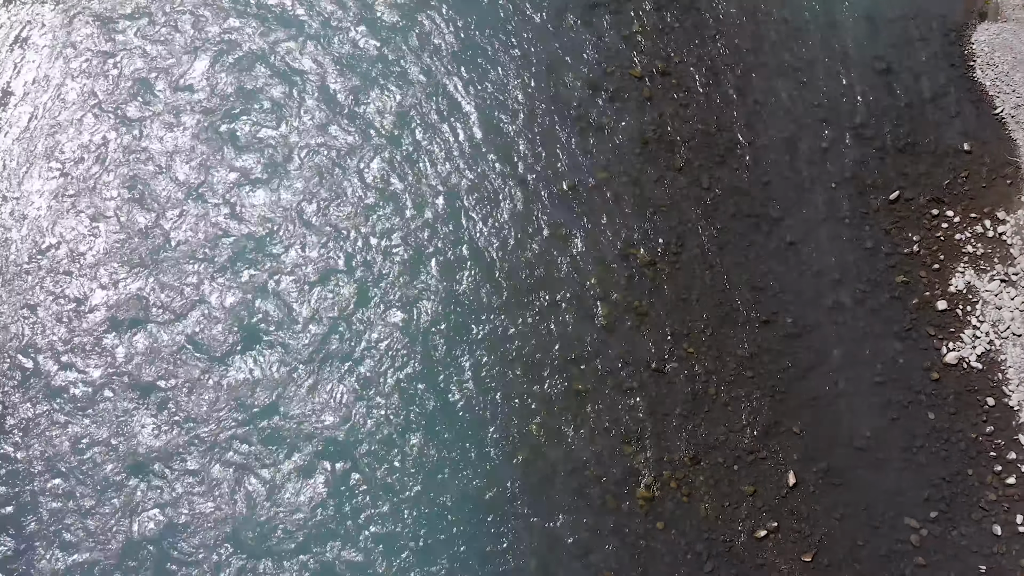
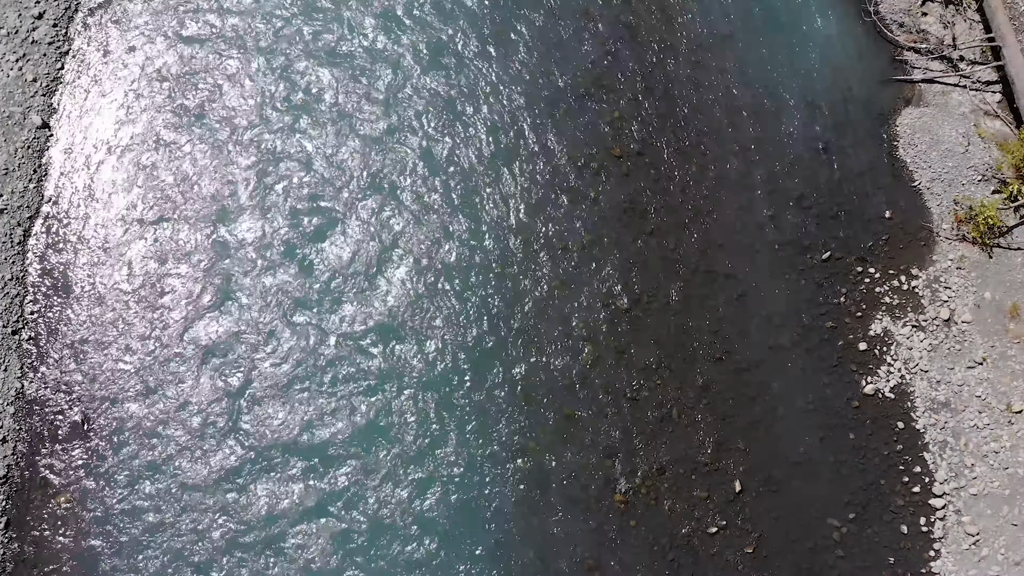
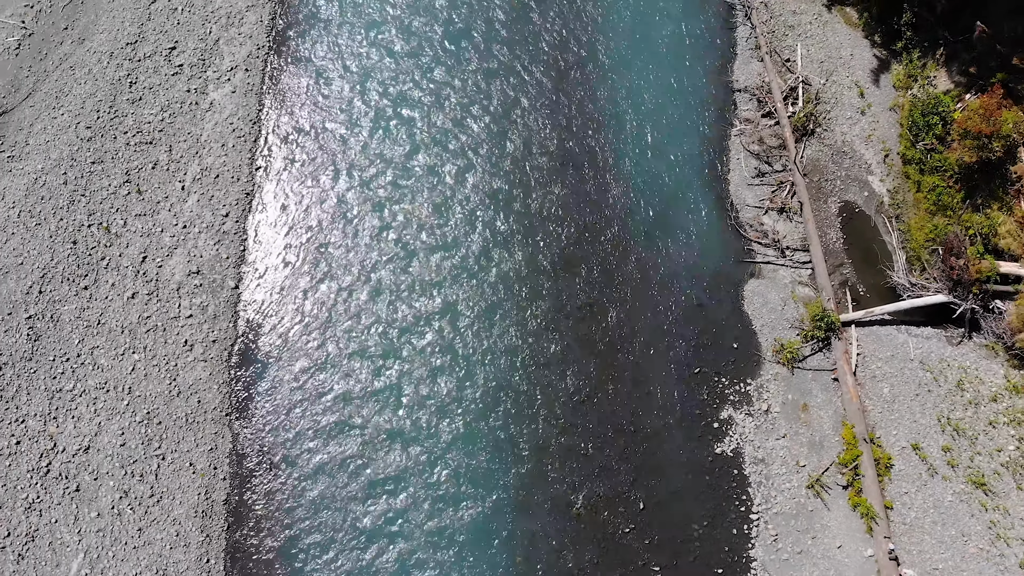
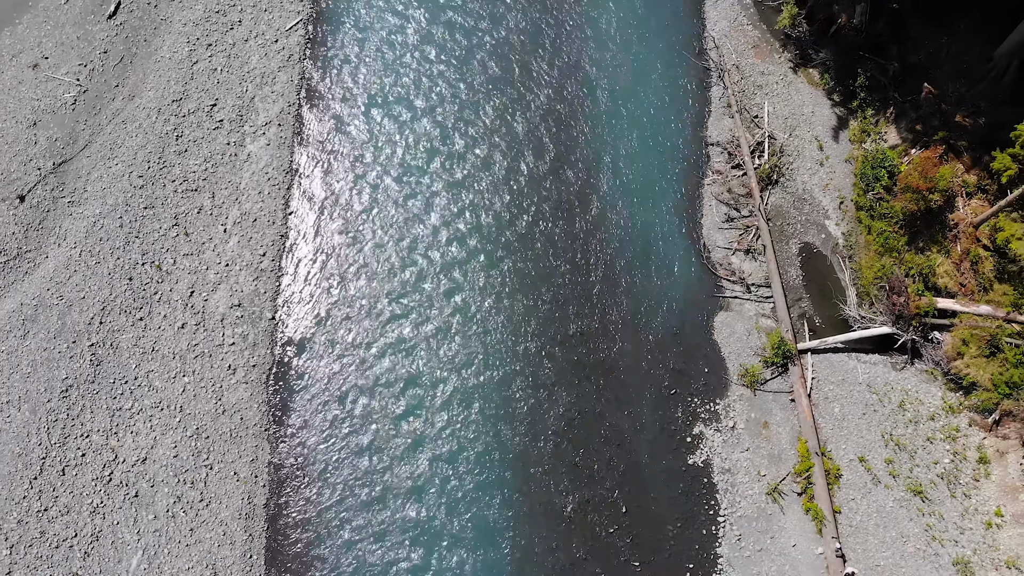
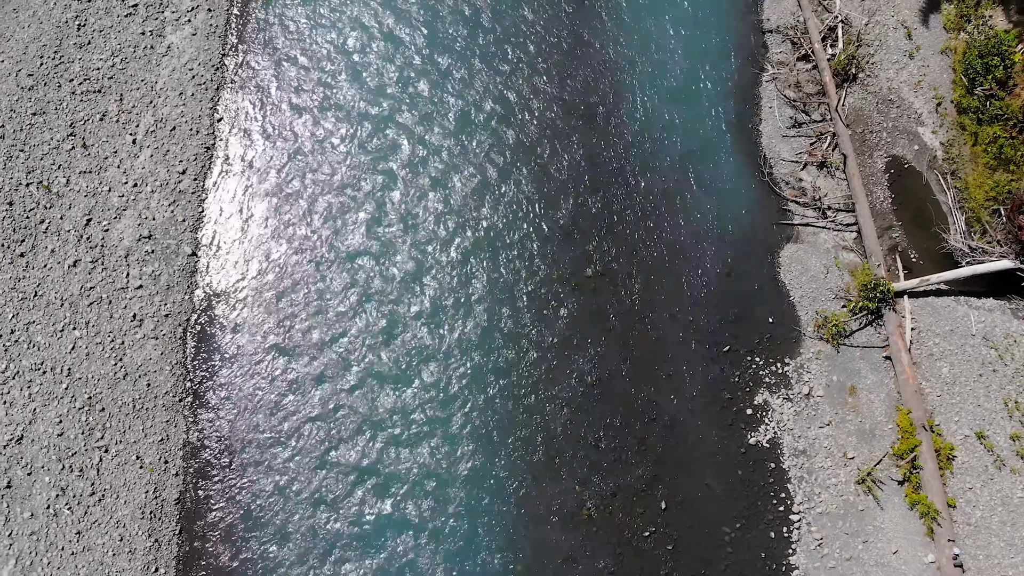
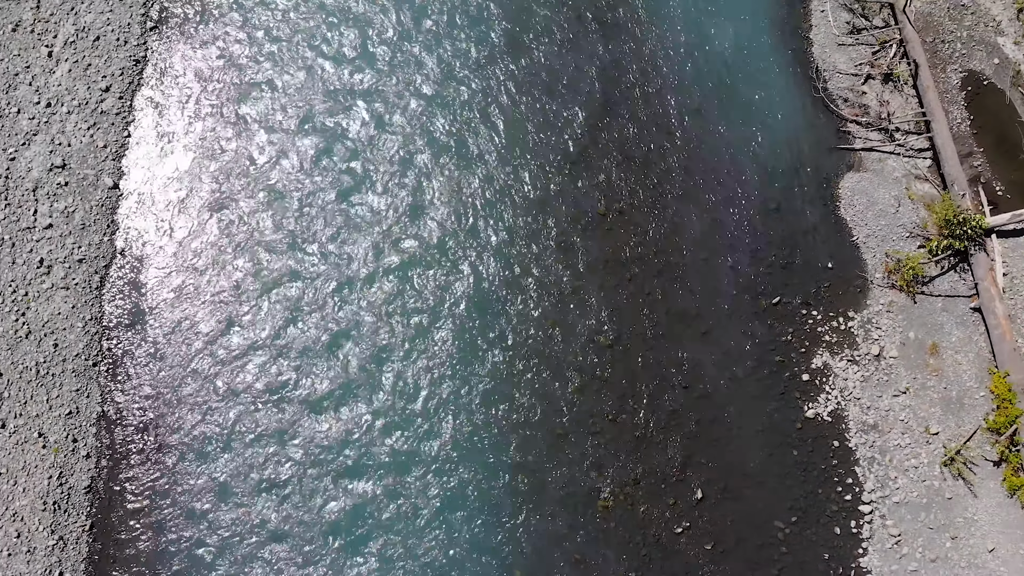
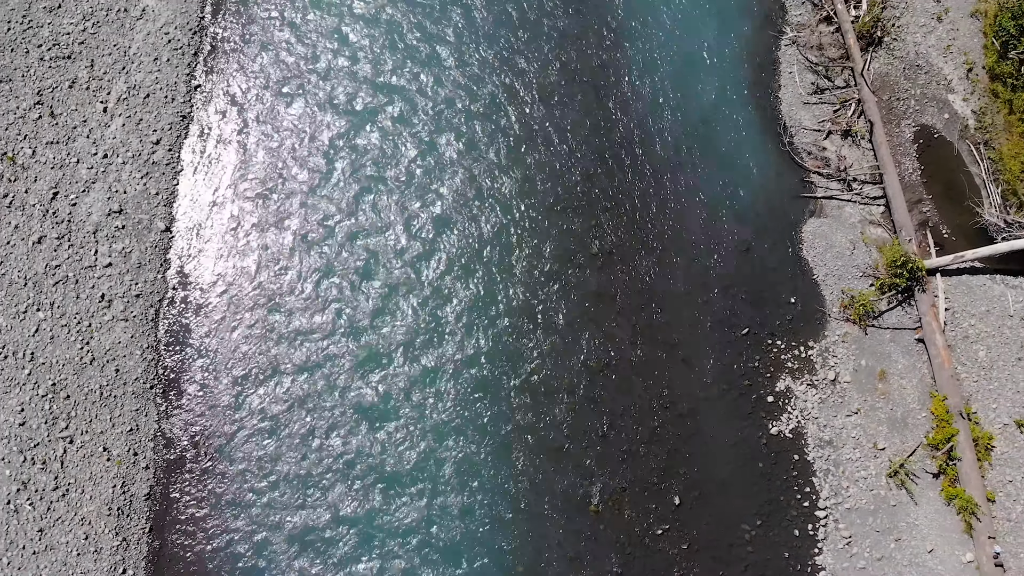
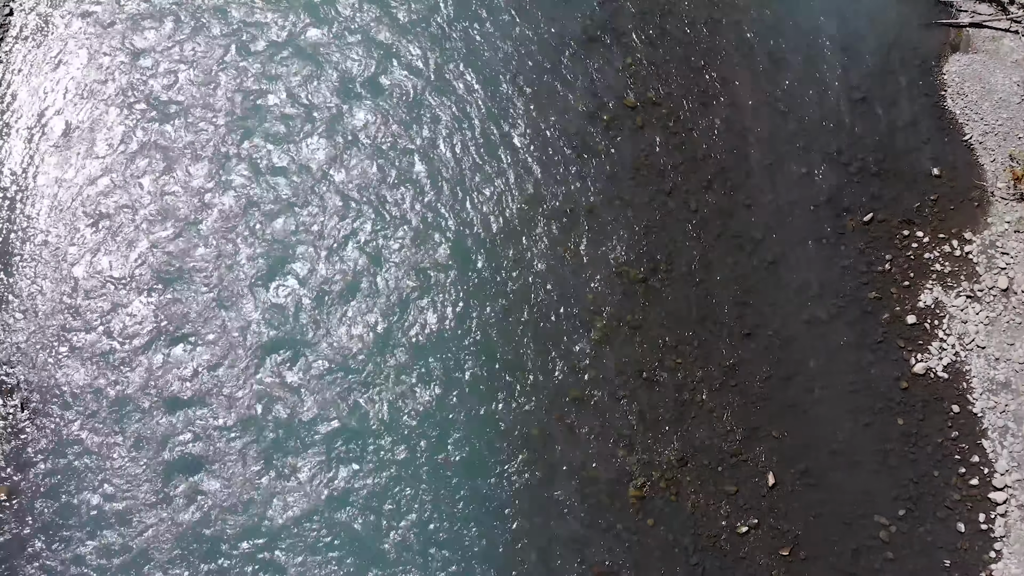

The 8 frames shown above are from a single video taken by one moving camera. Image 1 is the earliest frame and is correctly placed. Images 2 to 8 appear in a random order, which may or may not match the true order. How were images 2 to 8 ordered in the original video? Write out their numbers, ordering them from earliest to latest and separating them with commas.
8, 2, 6, 7, 5, 3, 4
